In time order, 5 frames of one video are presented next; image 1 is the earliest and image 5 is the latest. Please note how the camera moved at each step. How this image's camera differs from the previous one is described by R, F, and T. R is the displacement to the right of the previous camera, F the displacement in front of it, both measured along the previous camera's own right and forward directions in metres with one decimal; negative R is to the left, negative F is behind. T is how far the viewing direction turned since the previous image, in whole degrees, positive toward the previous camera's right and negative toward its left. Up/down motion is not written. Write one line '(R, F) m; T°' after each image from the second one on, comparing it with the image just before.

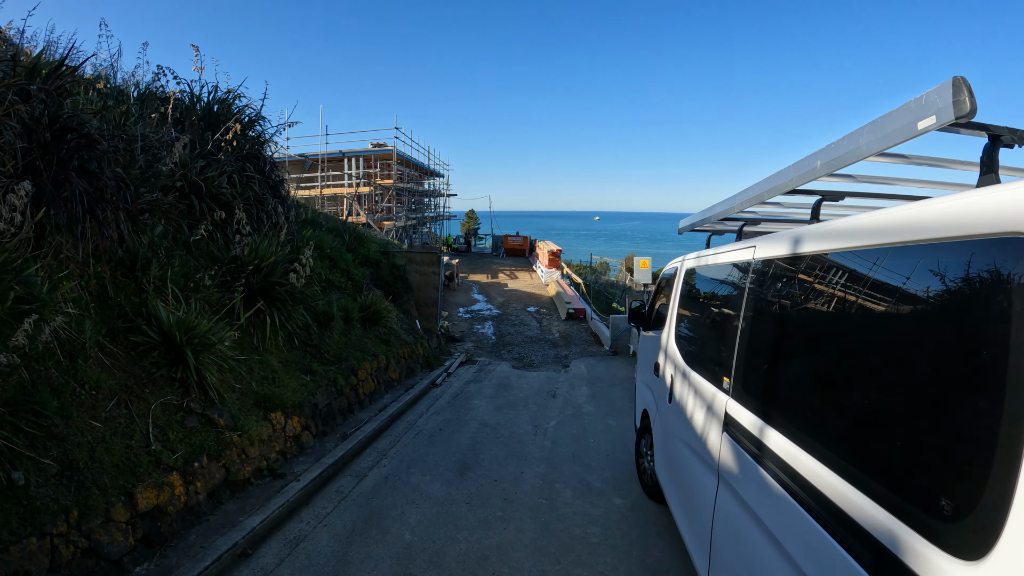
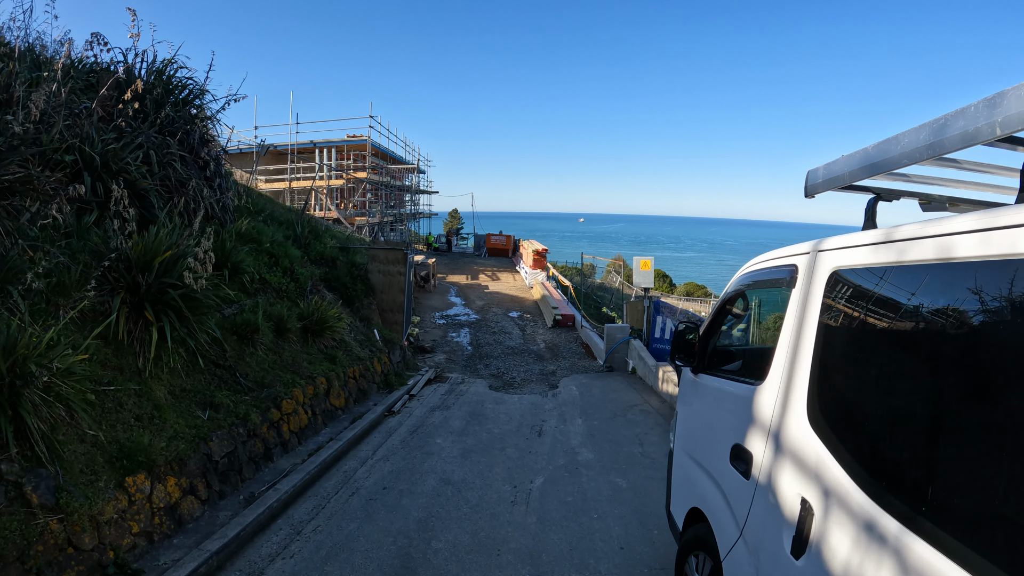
(+0.1, +1.7) m; +2°
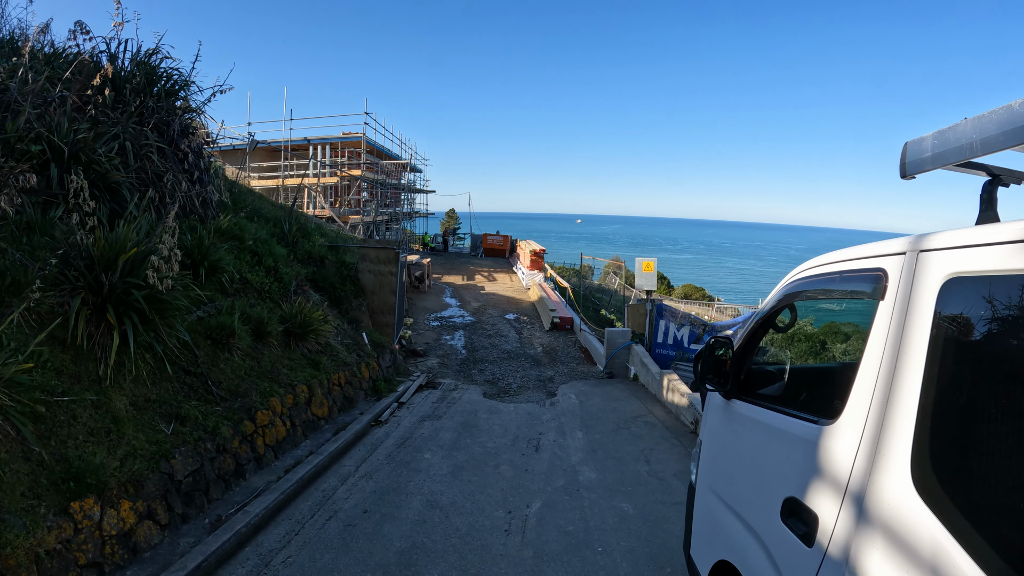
(0.0, +0.4) m; 0°
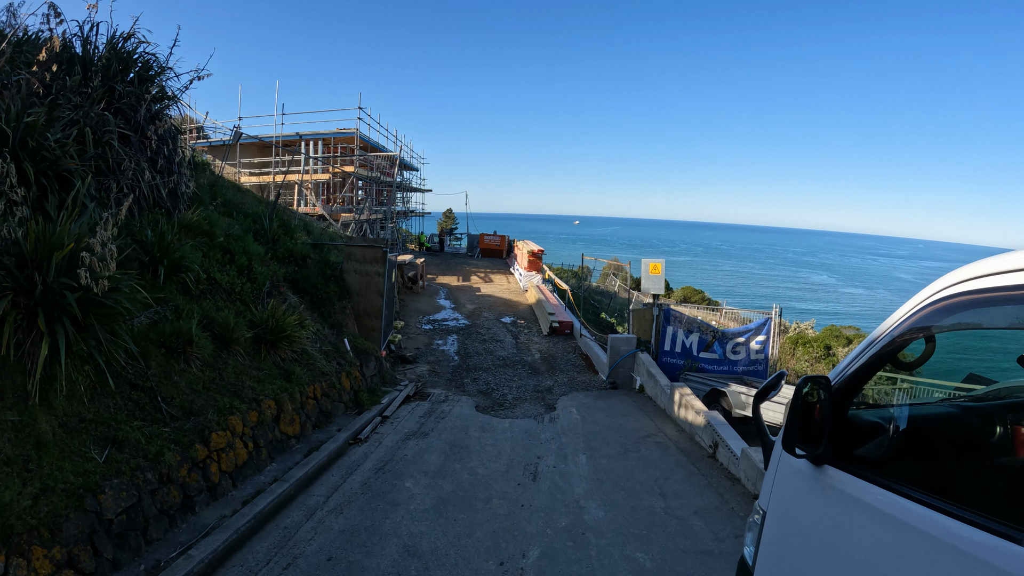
(0.0, +0.7) m; 0°
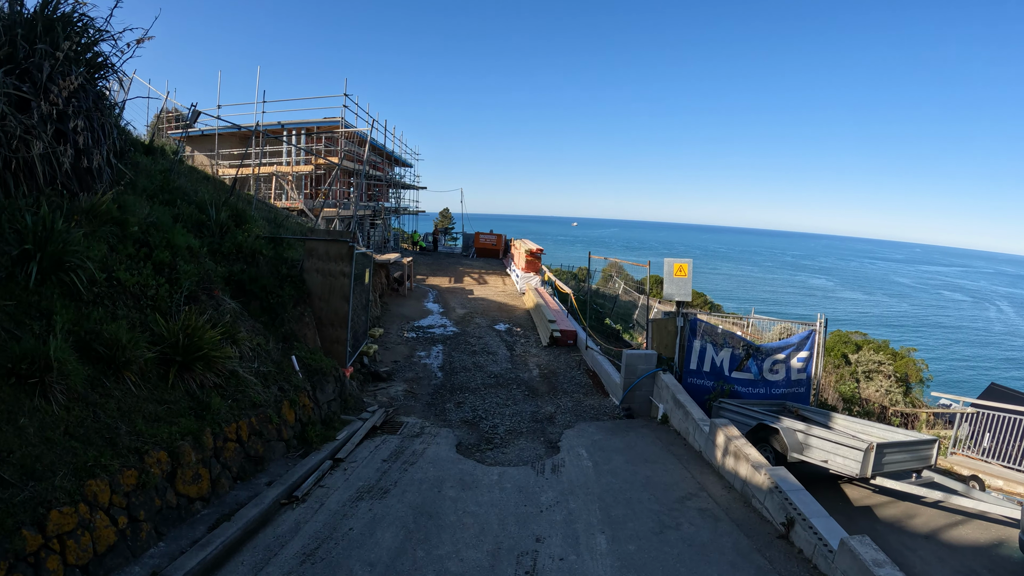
(+0.1, +1.5) m; 0°
